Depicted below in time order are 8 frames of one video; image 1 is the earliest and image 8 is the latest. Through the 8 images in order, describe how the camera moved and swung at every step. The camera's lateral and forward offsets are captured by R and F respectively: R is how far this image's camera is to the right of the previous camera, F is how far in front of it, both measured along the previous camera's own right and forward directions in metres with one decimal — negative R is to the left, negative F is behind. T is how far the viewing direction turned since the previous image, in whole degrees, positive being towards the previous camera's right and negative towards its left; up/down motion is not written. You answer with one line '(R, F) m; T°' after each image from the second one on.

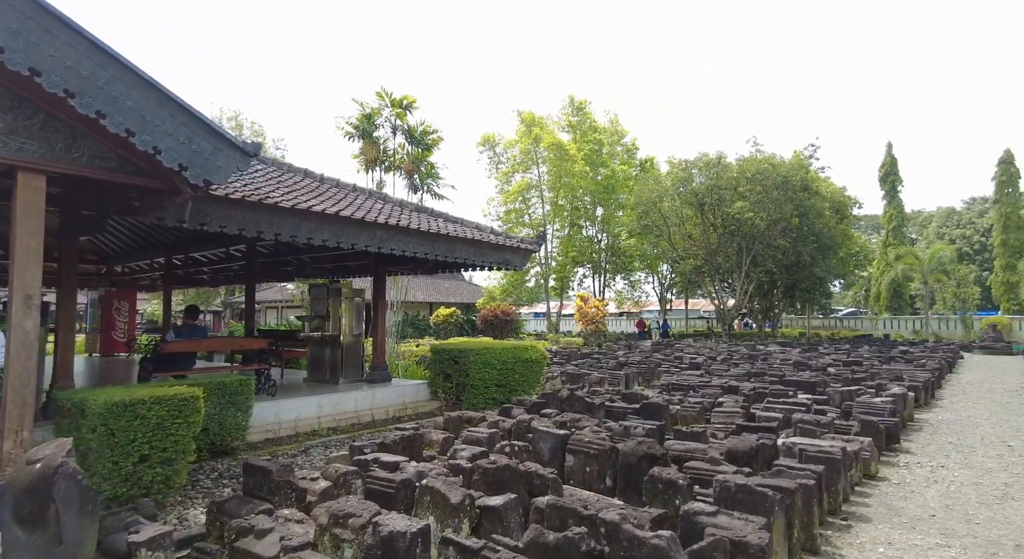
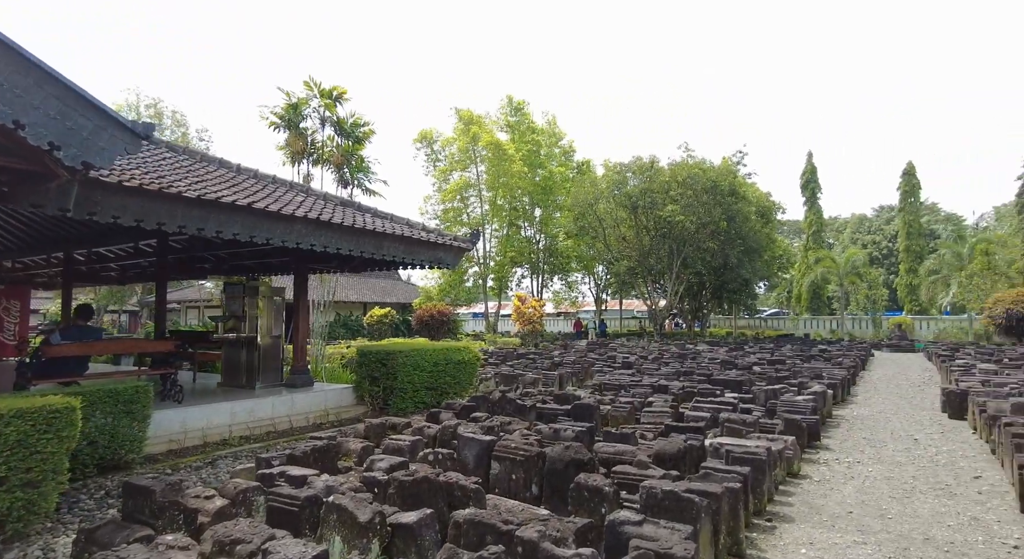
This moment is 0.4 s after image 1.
(+0.1, +0.2) m; +6°
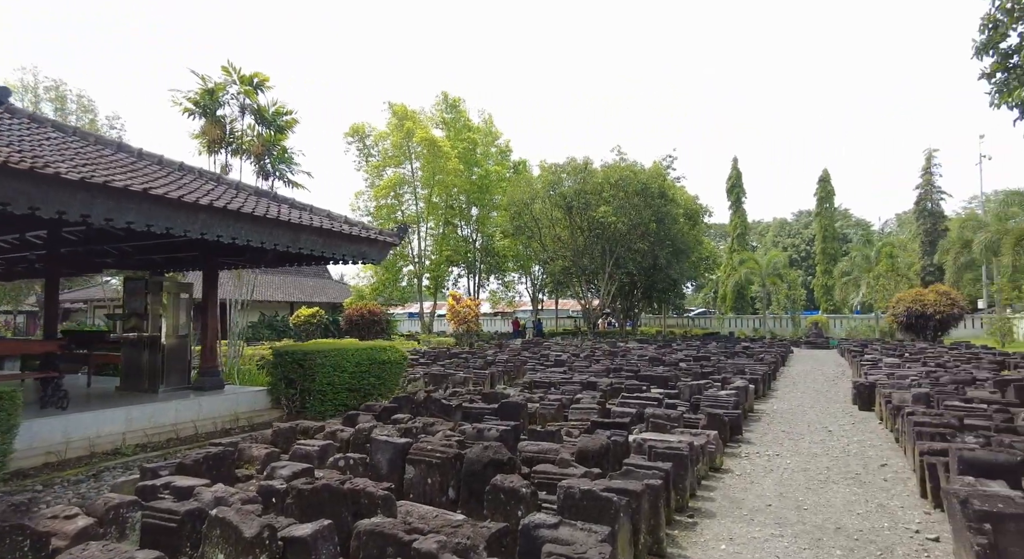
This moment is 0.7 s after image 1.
(+0.1, +0.2) m; +6°
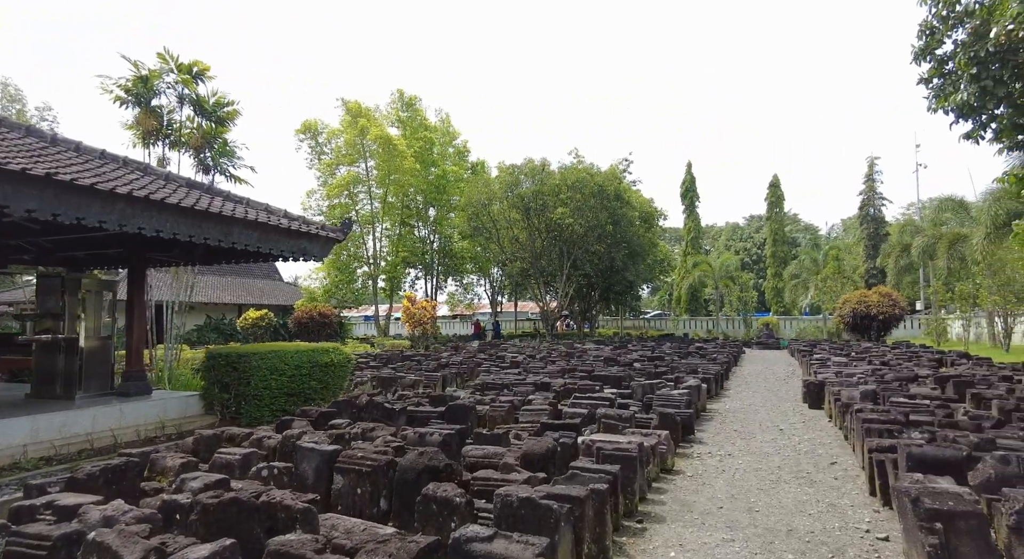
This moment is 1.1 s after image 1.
(+0.1, +0.3) m; +4°
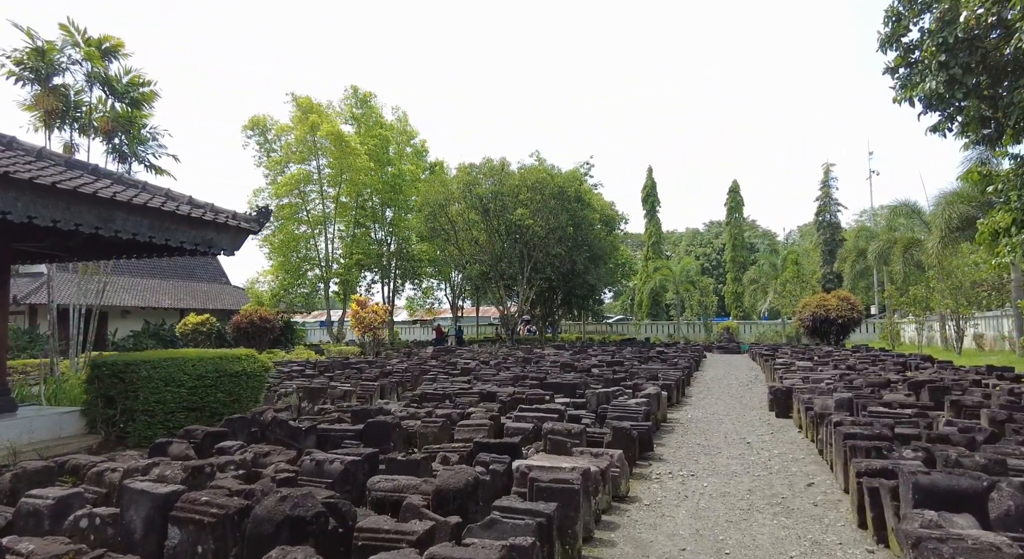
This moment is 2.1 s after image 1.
(+0.3, +1.0) m; +3°
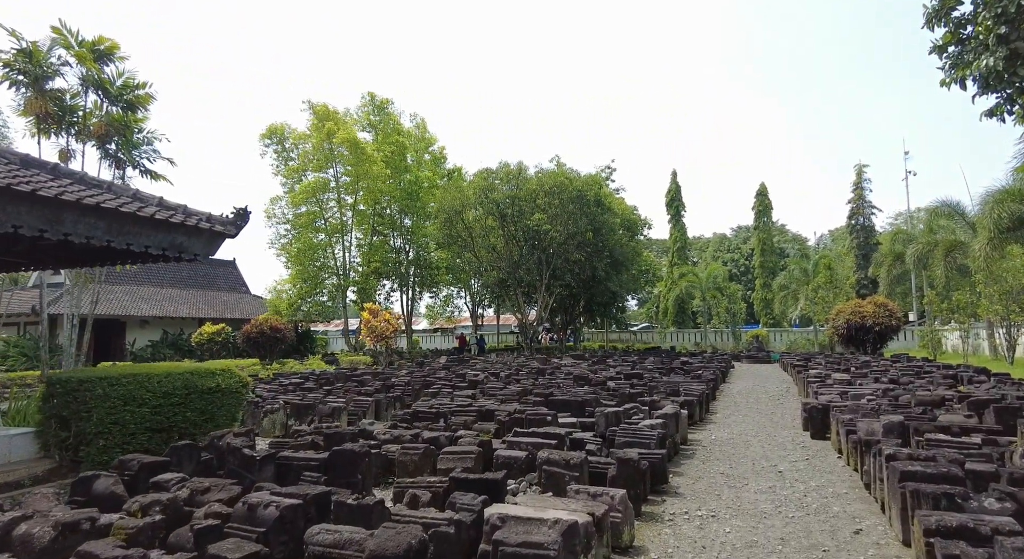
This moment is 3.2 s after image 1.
(+0.3, +0.8) m; -2°
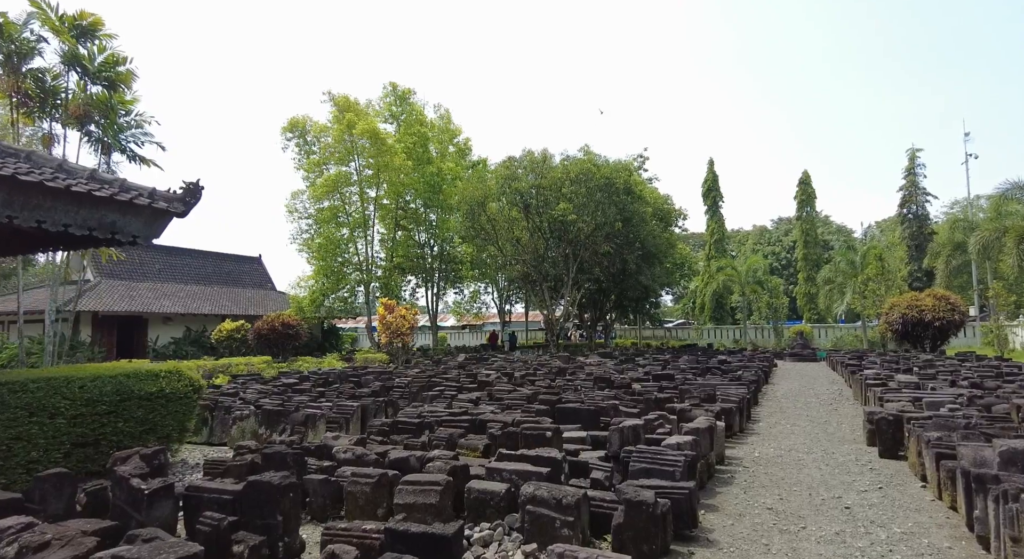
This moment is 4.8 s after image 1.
(+0.4, +1.4) m; -3°
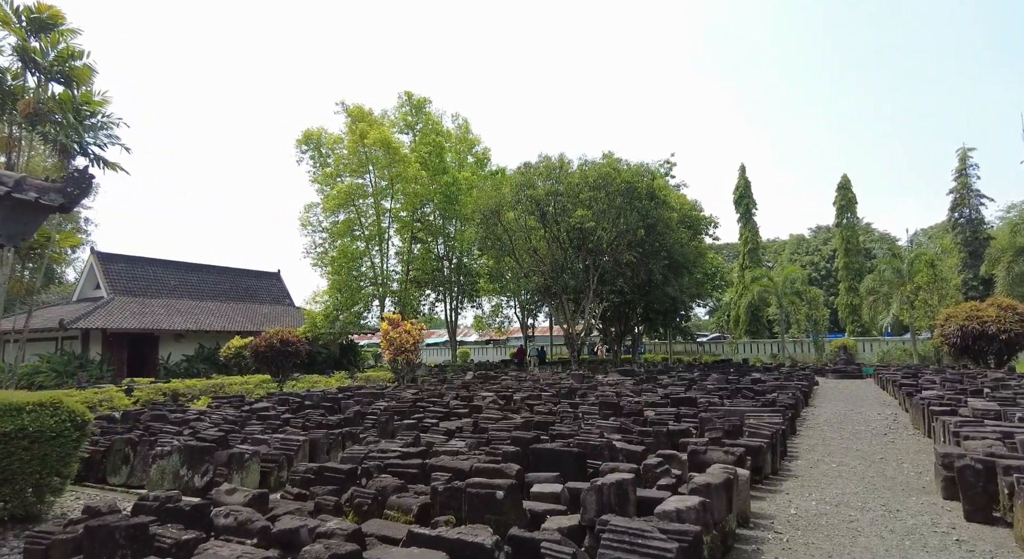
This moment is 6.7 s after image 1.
(+0.6, +1.5) m; -3°
